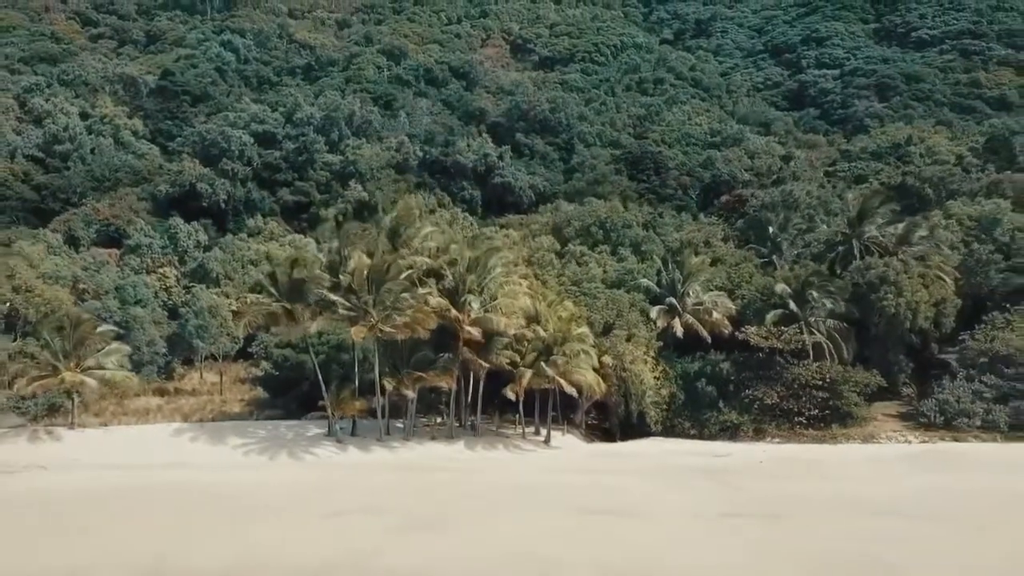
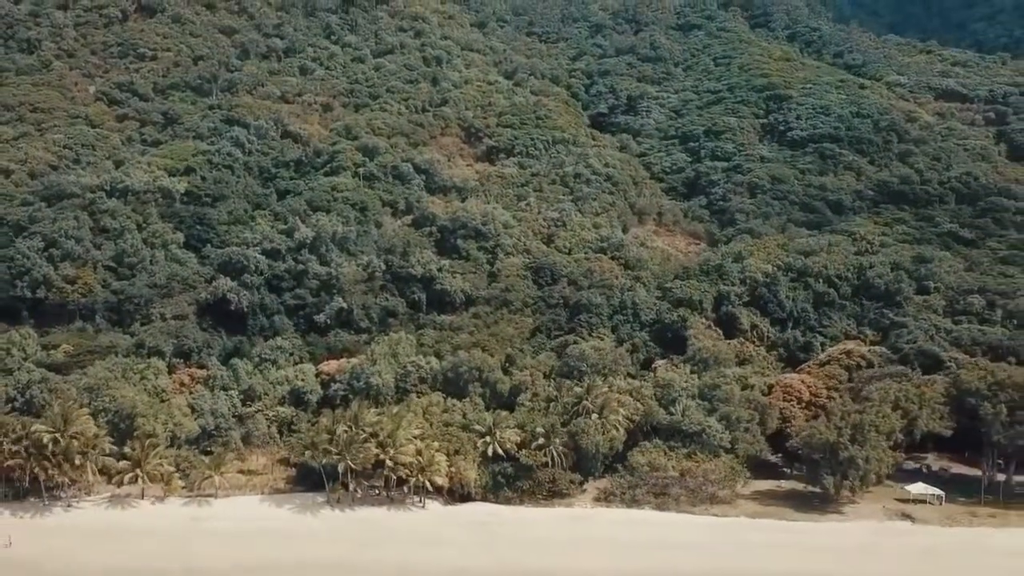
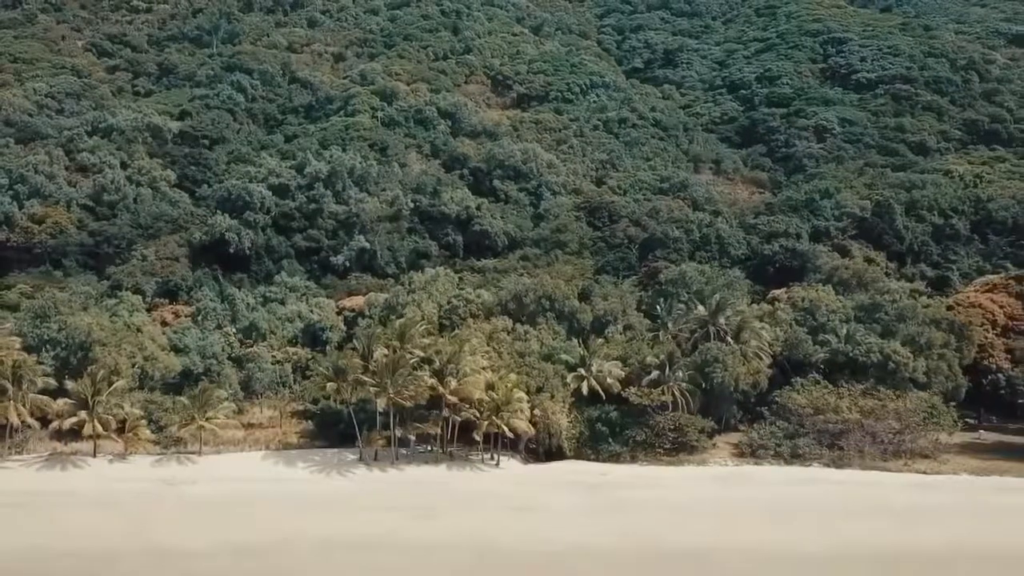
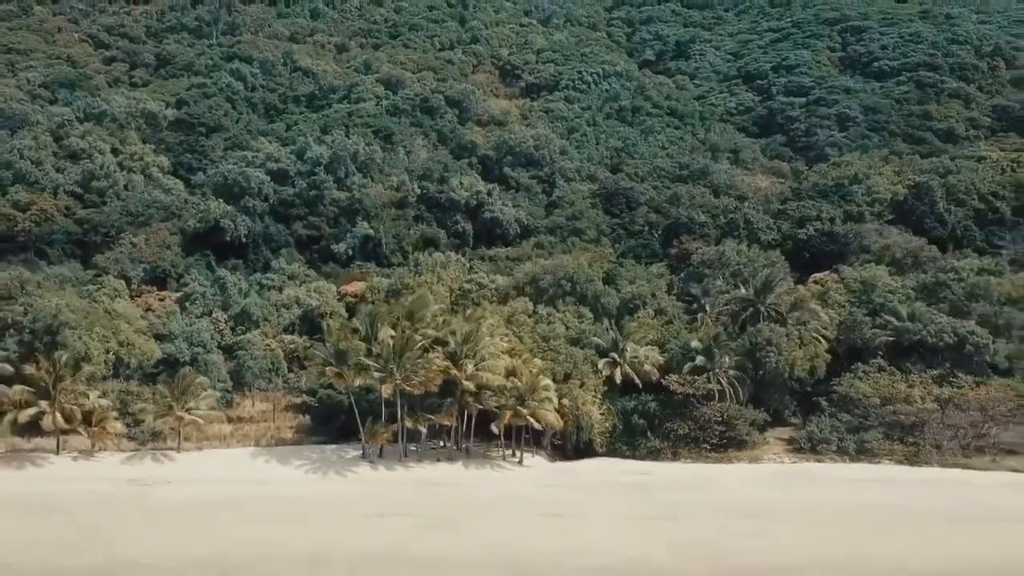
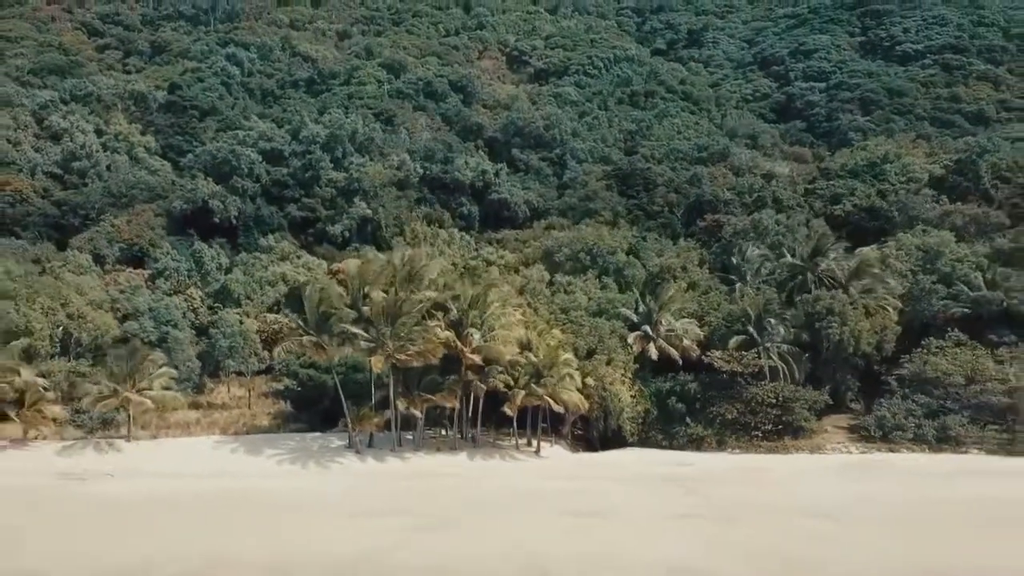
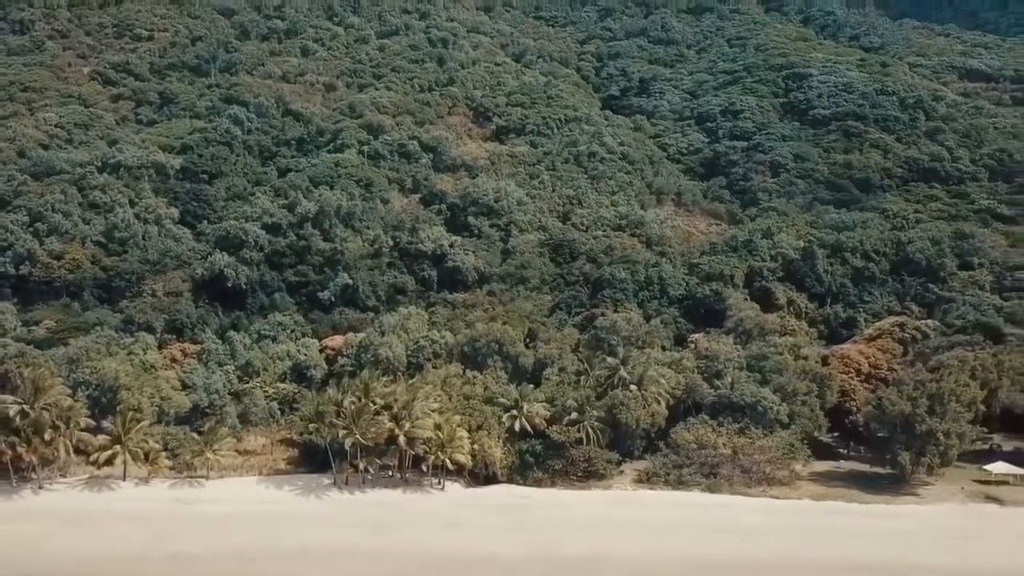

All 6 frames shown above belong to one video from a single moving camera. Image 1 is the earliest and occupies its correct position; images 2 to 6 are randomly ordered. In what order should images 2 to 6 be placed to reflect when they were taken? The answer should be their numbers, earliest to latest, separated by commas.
5, 4, 3, 6, 2
